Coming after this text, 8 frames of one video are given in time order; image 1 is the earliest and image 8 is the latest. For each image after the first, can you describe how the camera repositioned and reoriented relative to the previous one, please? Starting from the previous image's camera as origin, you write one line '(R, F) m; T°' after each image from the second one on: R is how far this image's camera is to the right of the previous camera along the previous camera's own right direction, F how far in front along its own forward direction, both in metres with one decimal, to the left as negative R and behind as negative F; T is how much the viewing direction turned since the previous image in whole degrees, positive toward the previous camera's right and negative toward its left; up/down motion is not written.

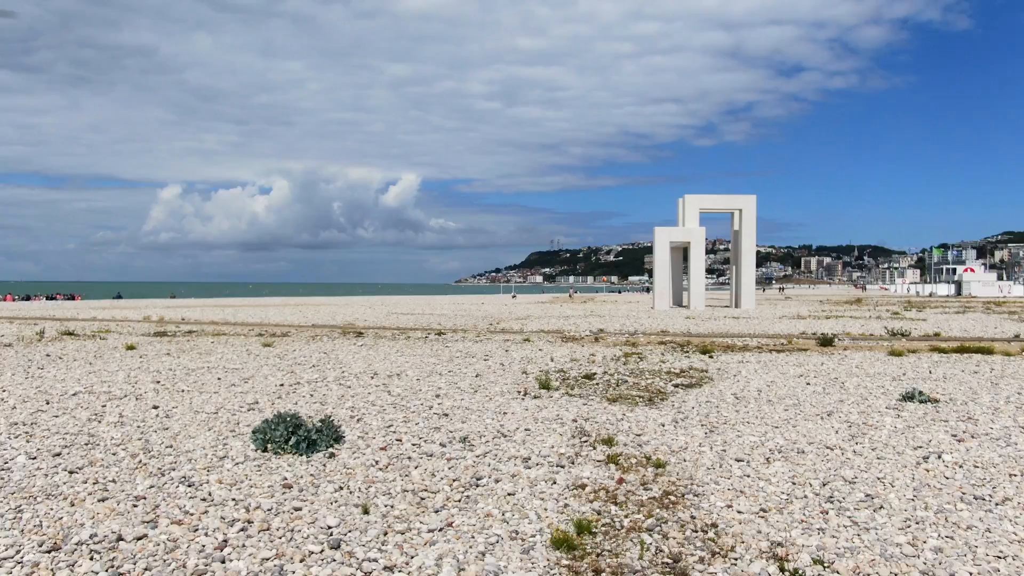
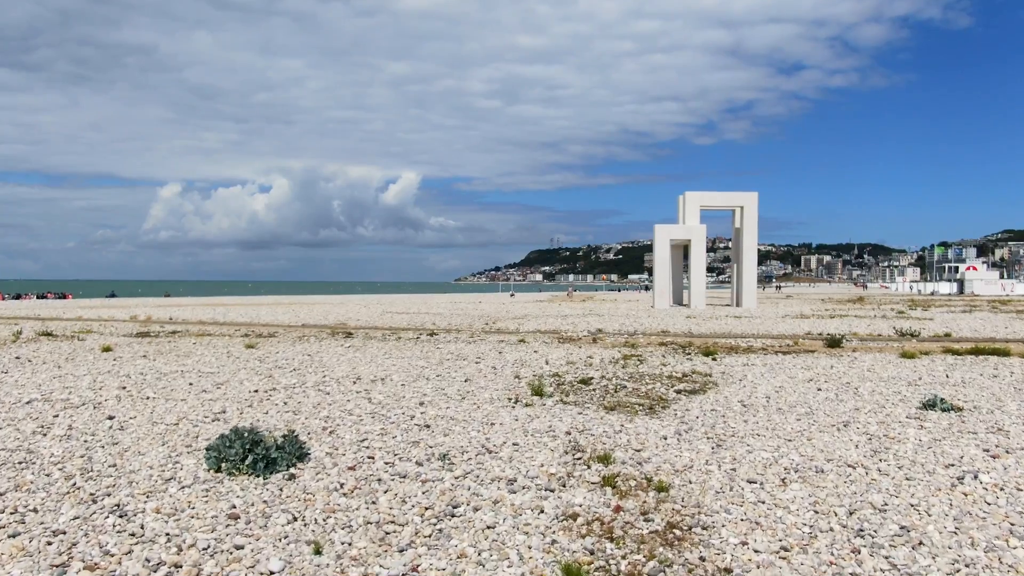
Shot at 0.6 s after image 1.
(+0.1, +0.9) m; 0°
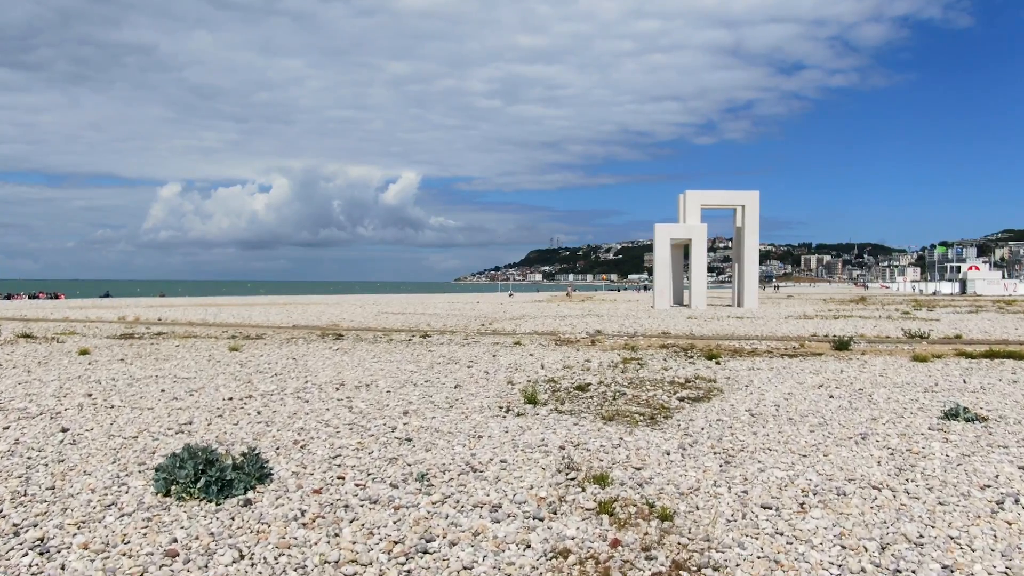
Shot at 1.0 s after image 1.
(+0.1, +0.8) m; 0°
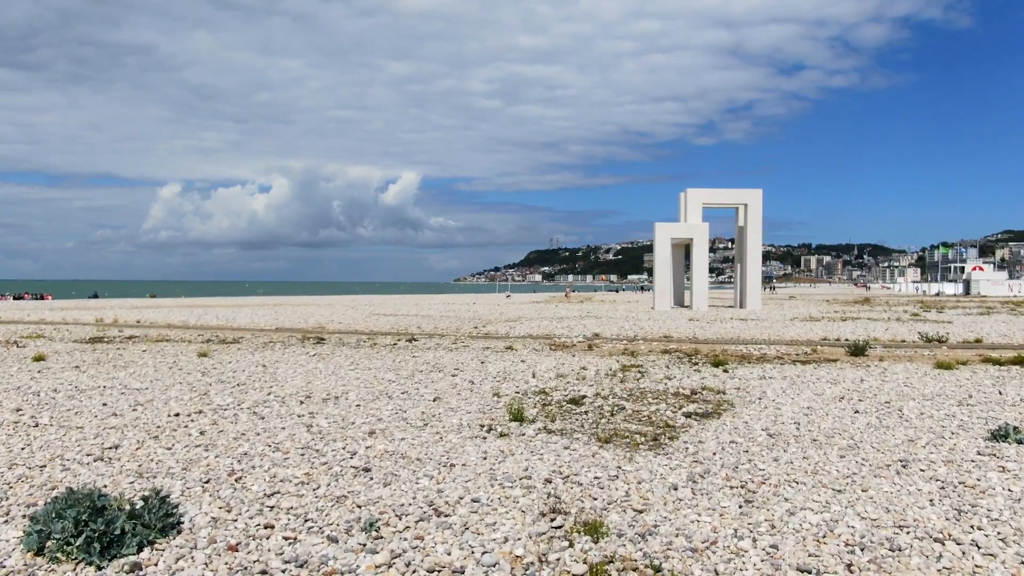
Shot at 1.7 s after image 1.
(+0.2, +1.5) m; 0°
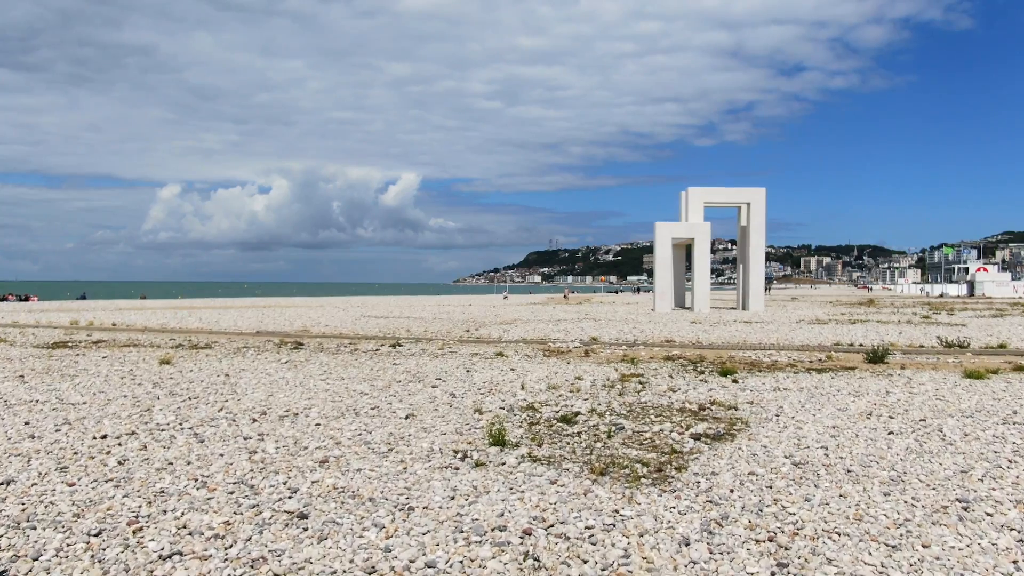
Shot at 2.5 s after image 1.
(+0.2, +1.5) m; 0°
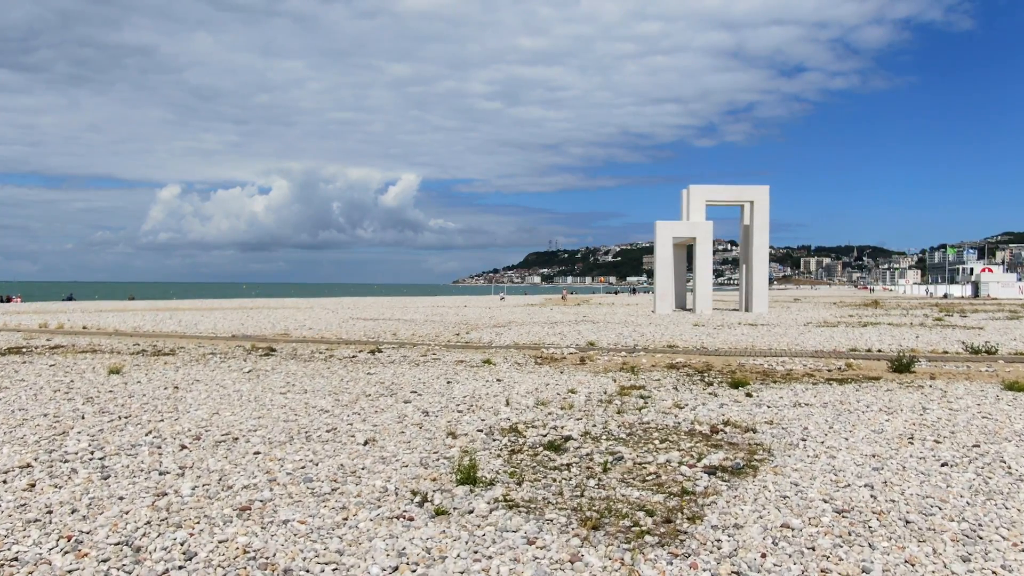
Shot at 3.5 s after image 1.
(+0.2, +1.7) m; 0°
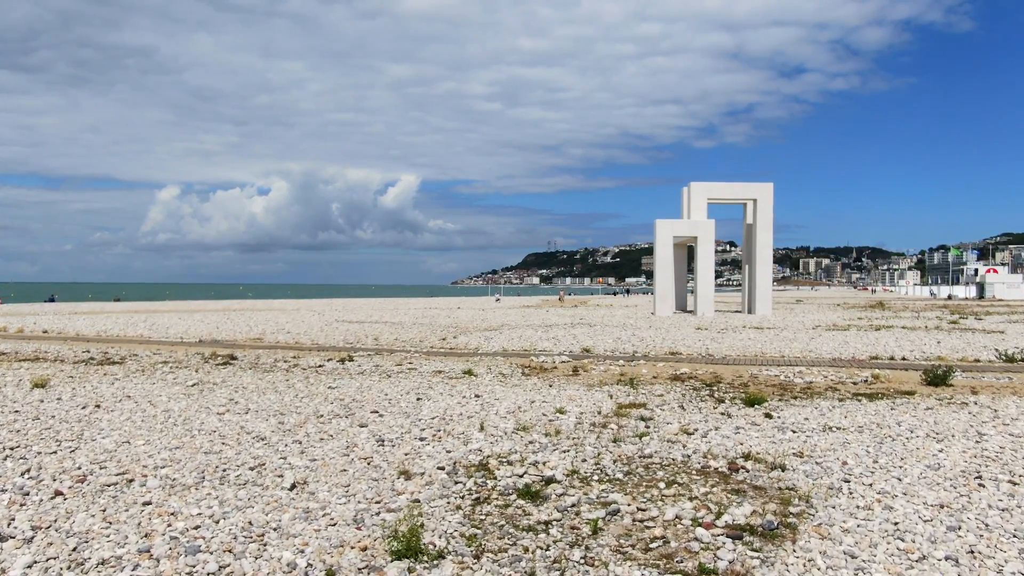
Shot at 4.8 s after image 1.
(+0.2, +2.0) m; 0°
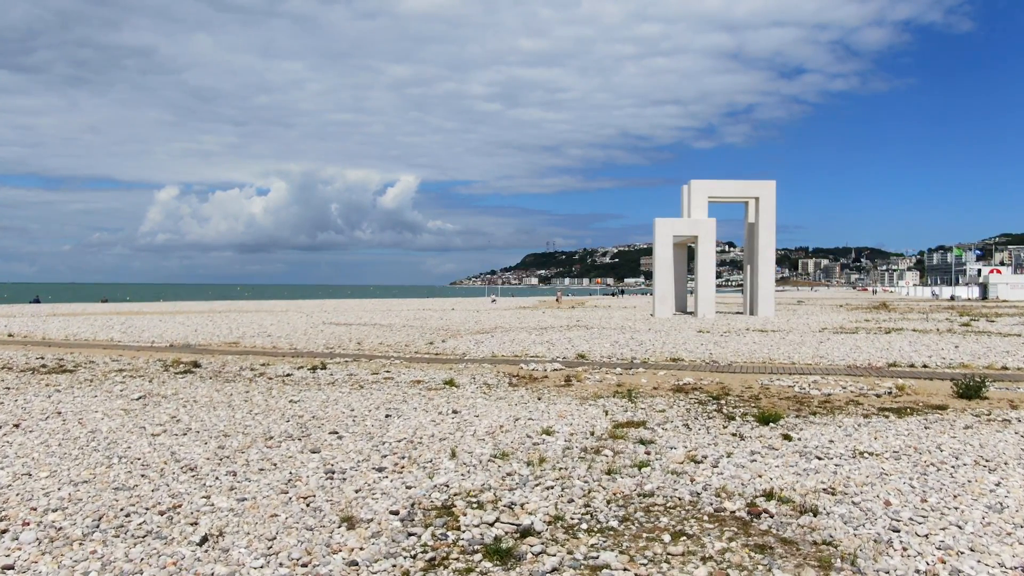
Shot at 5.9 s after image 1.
(+0.2, +1.5) m; 0°
